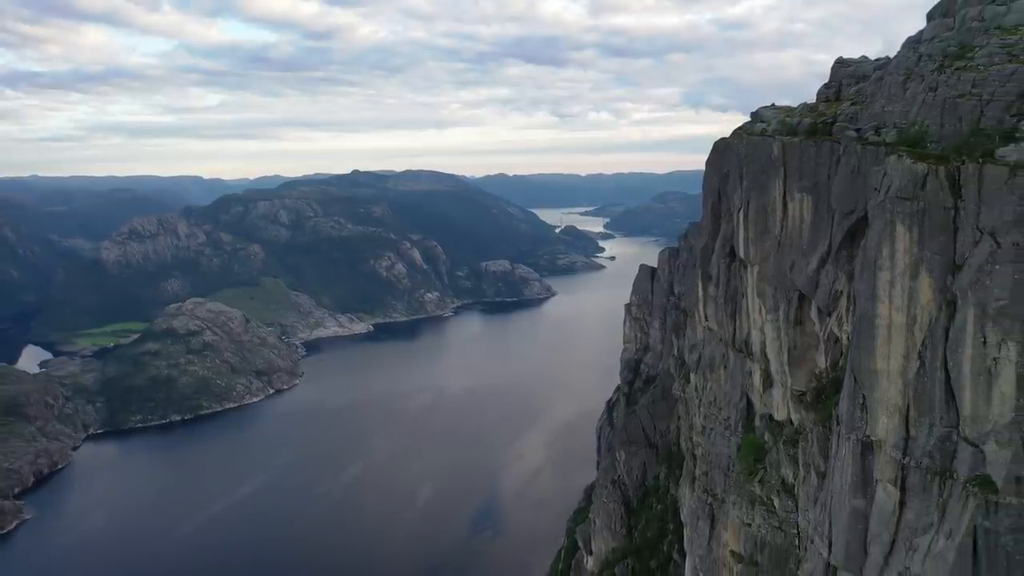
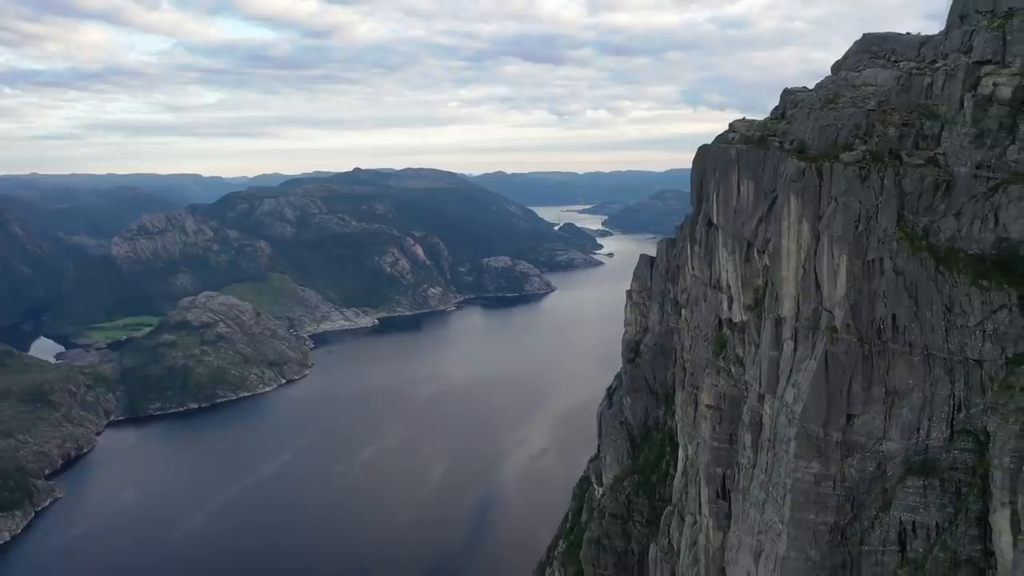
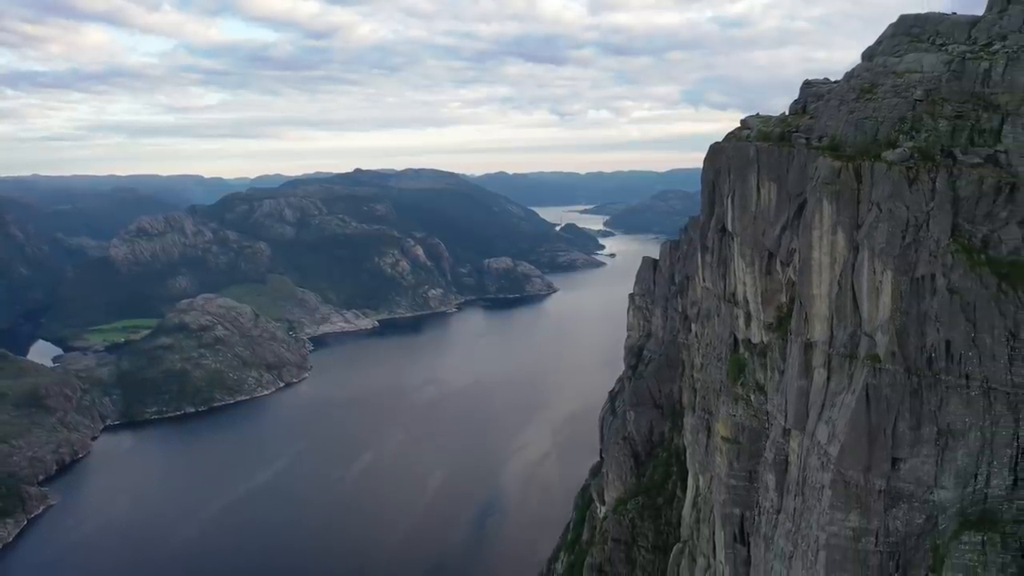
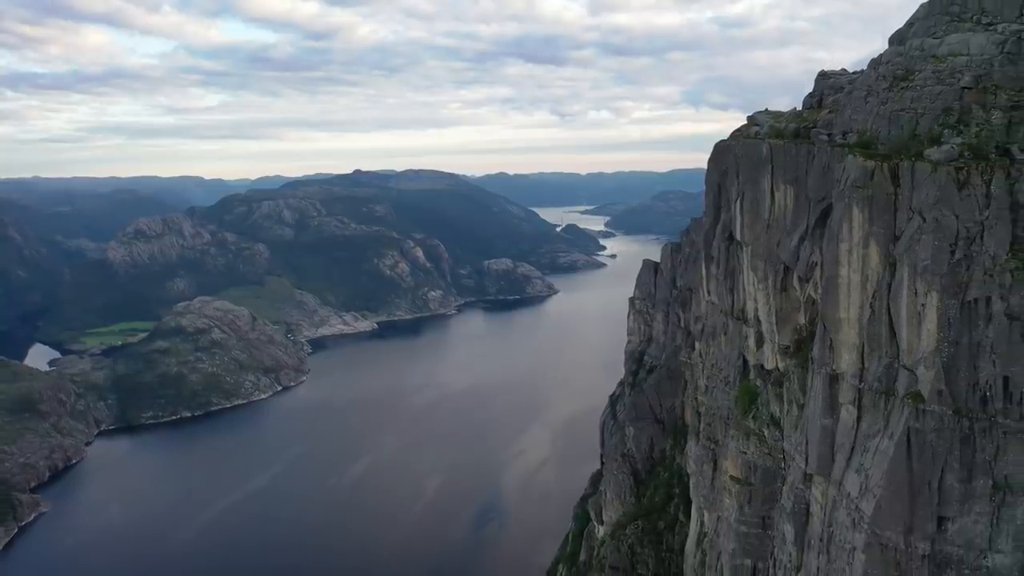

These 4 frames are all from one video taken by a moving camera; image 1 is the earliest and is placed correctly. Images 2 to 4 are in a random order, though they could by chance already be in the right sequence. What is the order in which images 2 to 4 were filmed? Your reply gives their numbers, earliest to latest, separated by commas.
4, 3, 2
